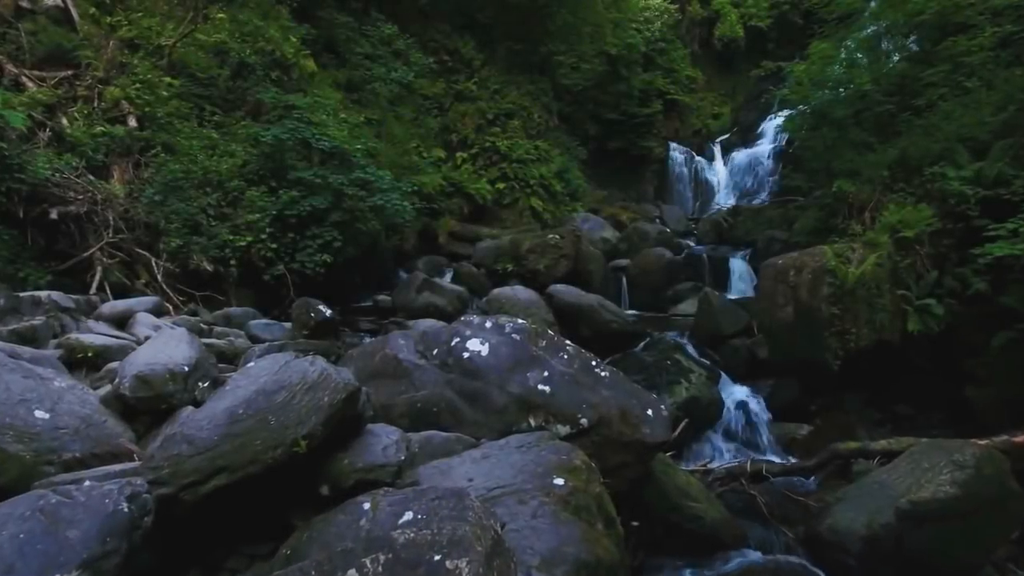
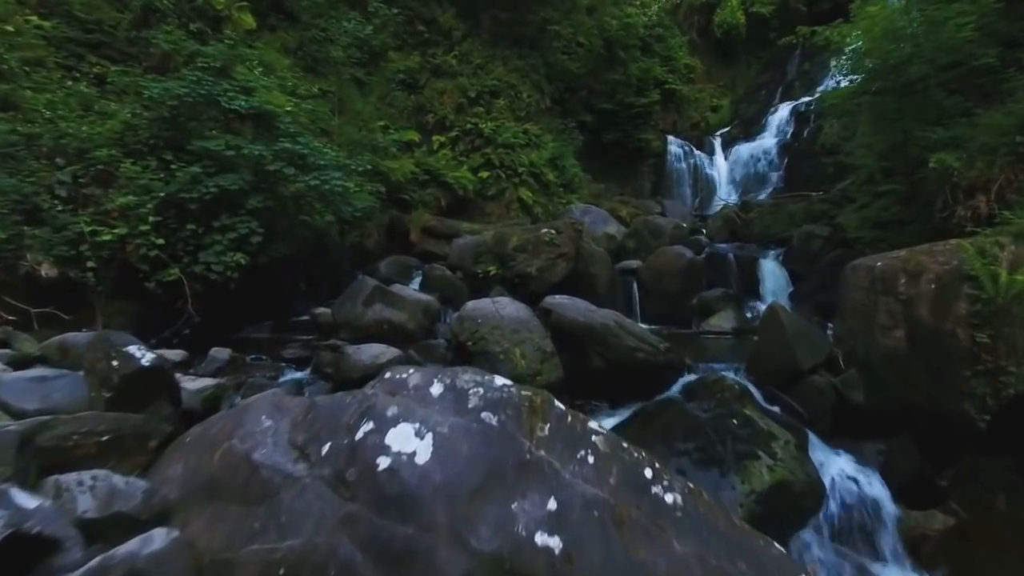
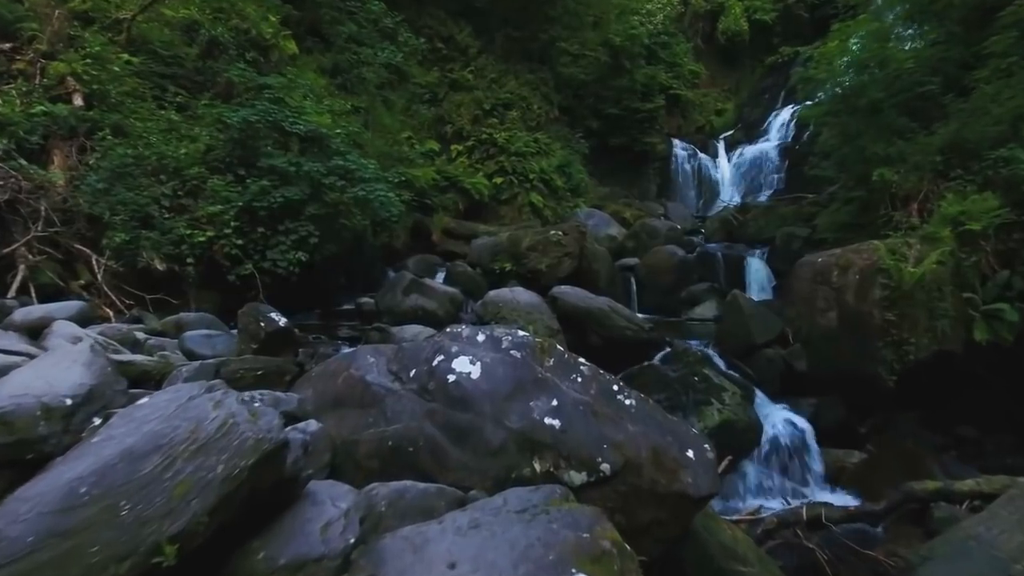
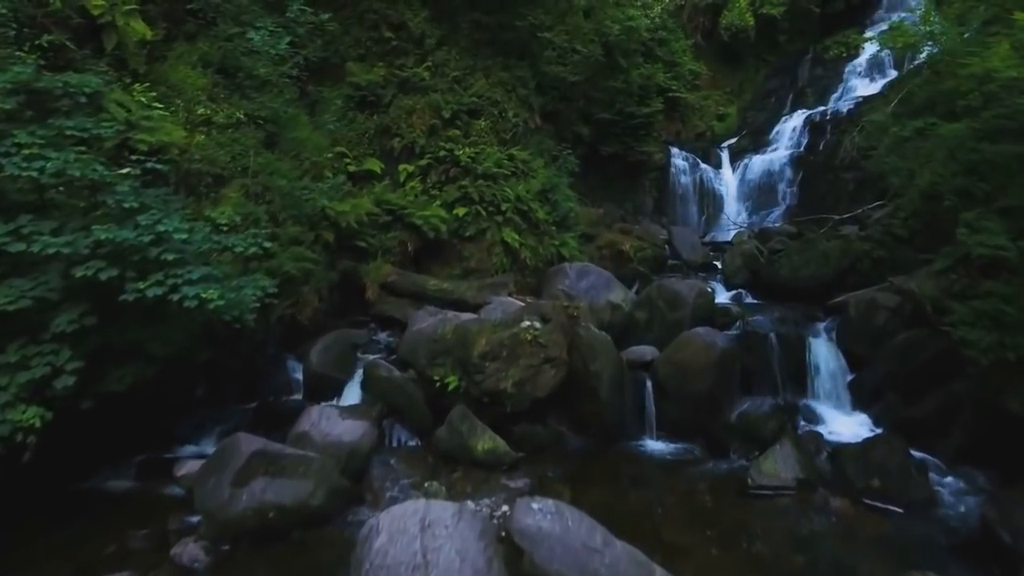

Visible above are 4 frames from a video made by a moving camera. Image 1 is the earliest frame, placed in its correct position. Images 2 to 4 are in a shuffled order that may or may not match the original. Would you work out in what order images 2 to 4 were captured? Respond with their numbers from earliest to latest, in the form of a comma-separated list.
3, 2, 4
